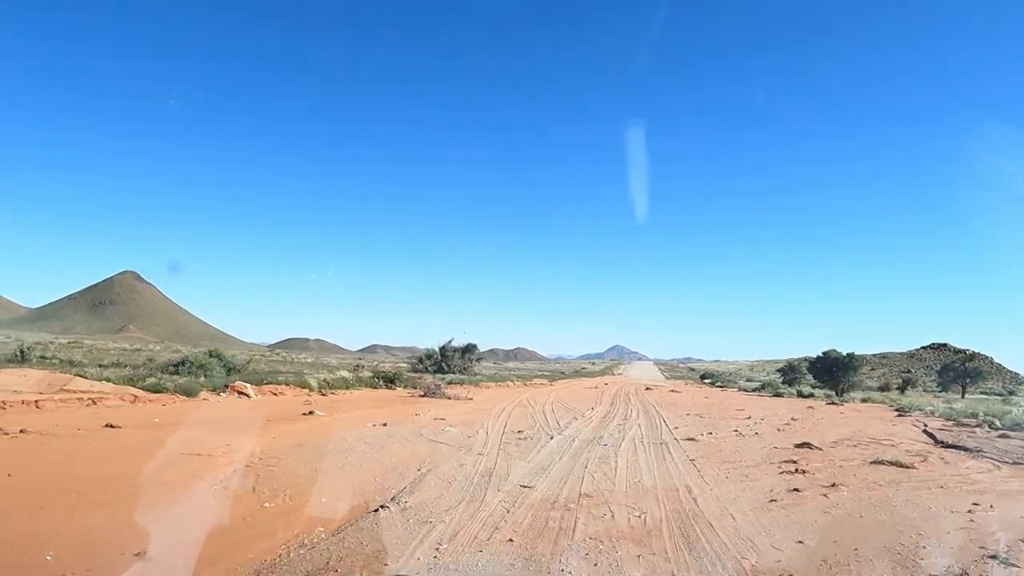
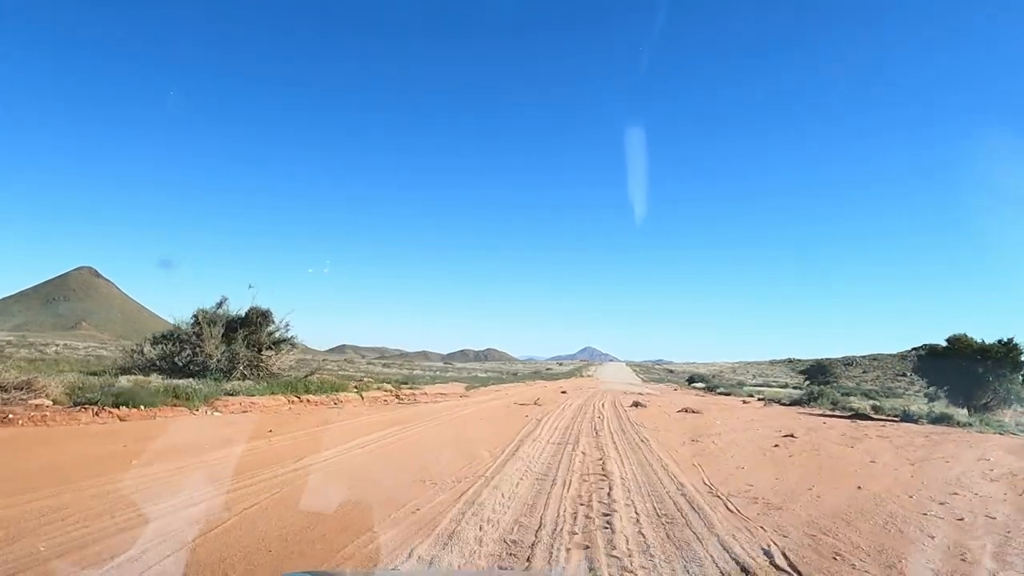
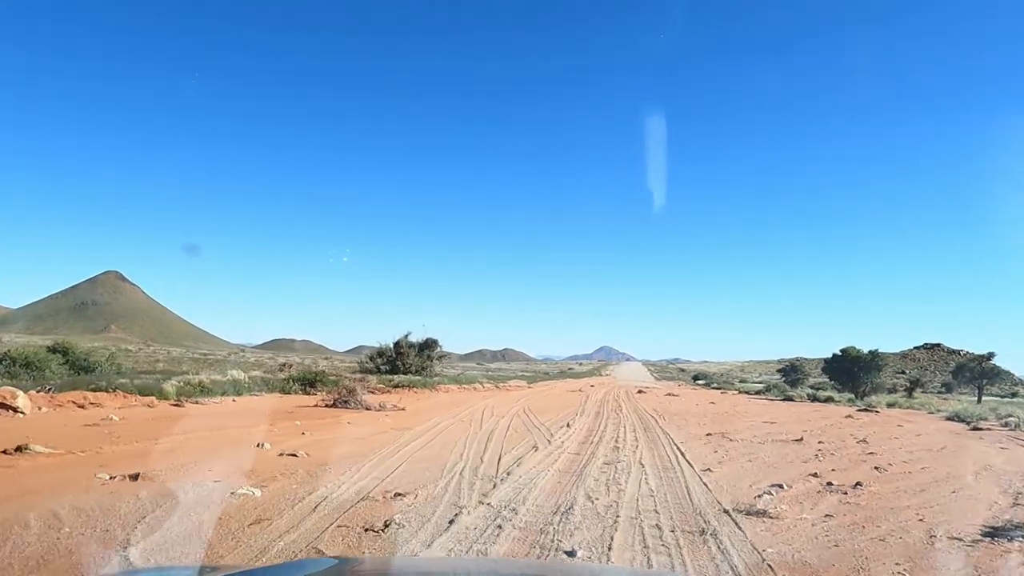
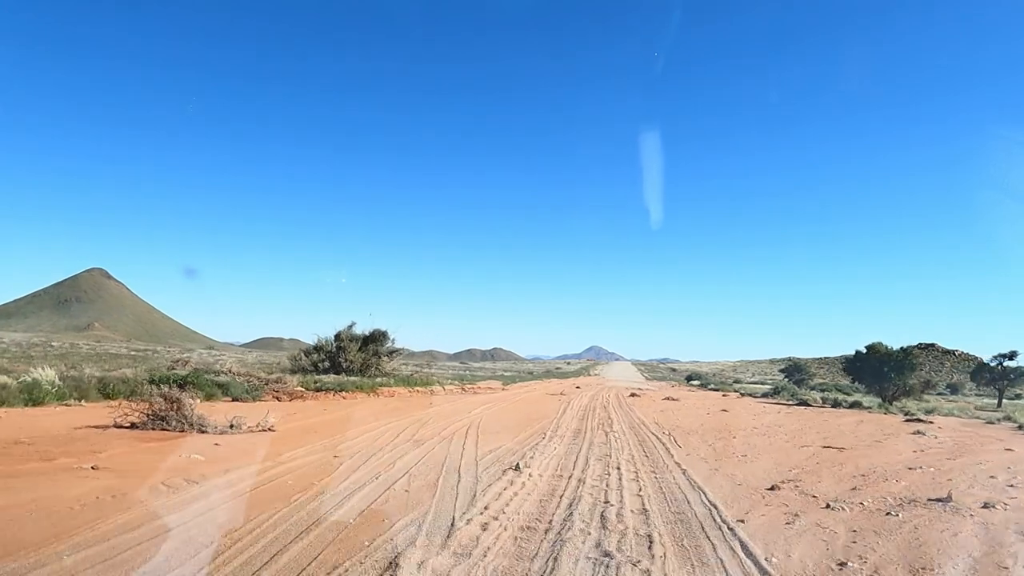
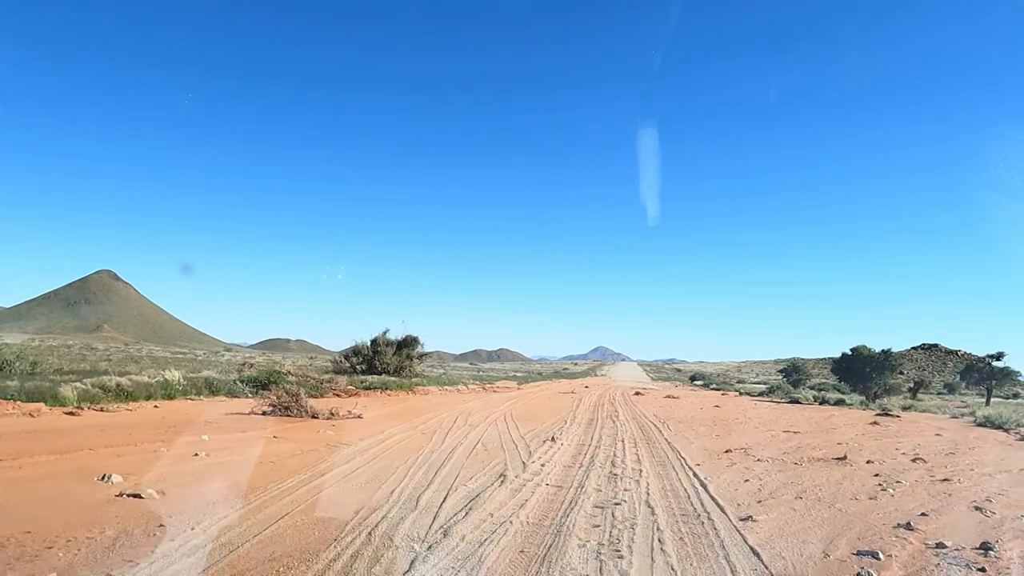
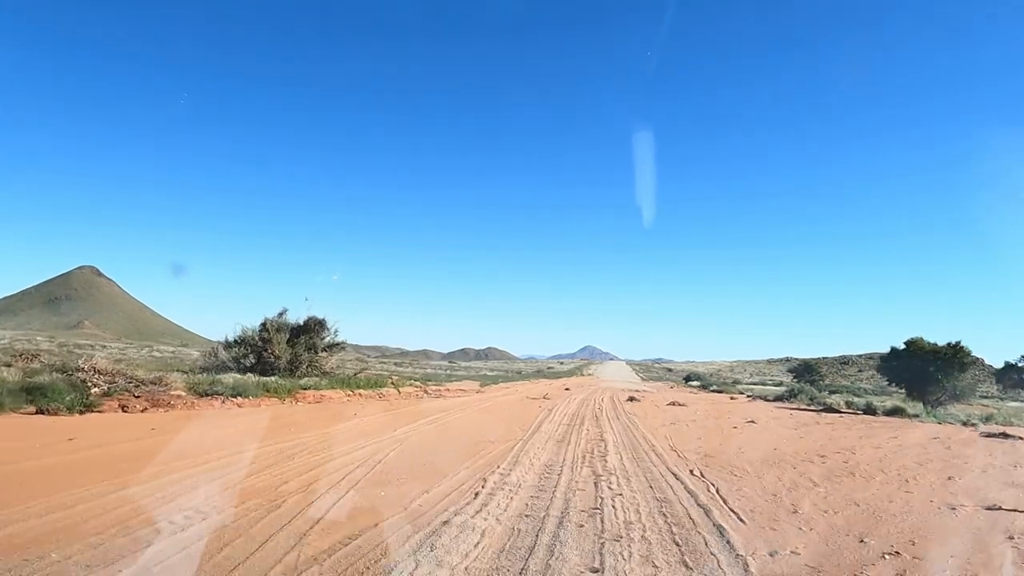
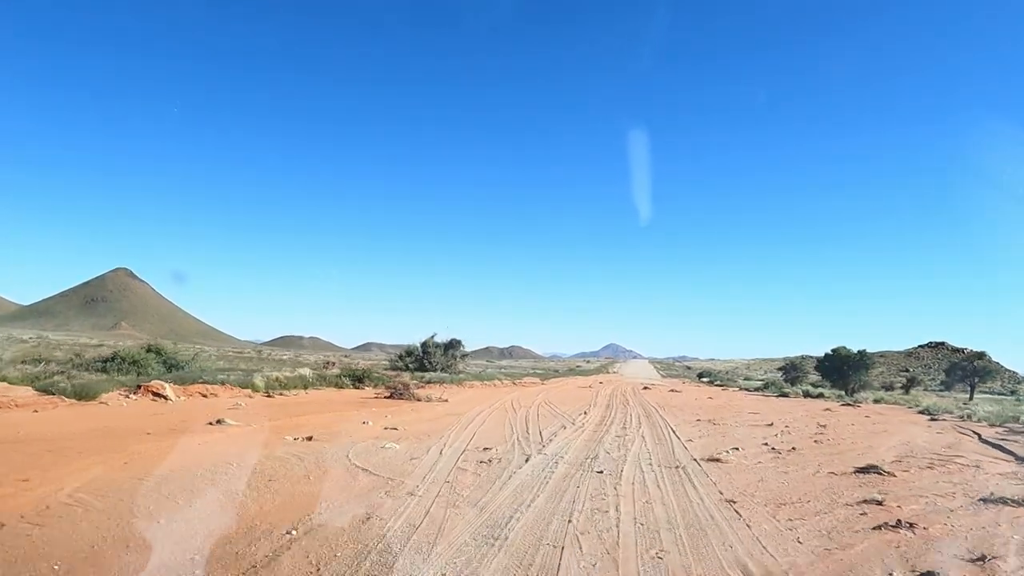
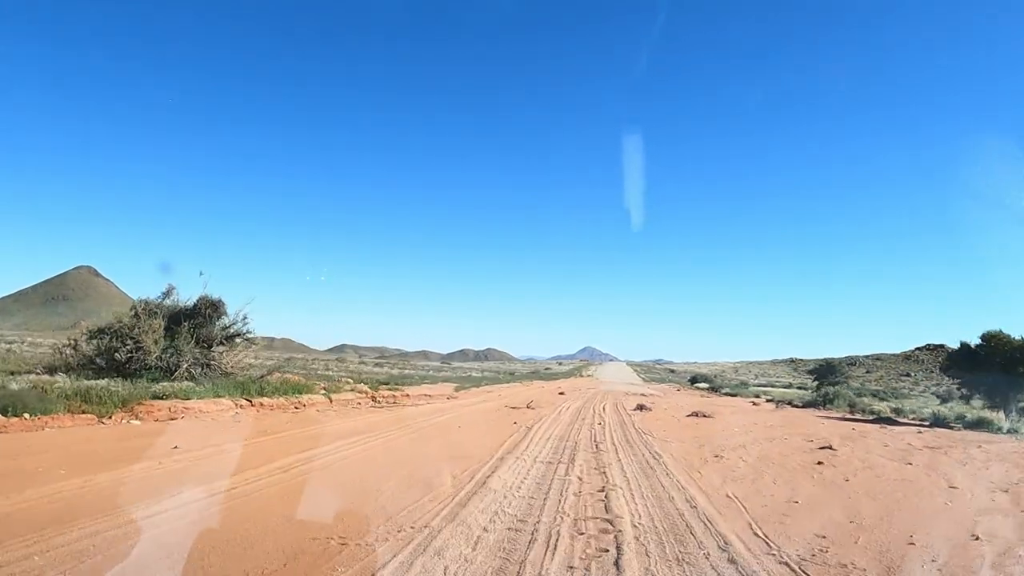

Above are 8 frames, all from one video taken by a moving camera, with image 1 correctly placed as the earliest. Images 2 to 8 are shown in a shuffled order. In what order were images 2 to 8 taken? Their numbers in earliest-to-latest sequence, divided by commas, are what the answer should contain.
7, 3, 5, 4, 6, 2, 8
